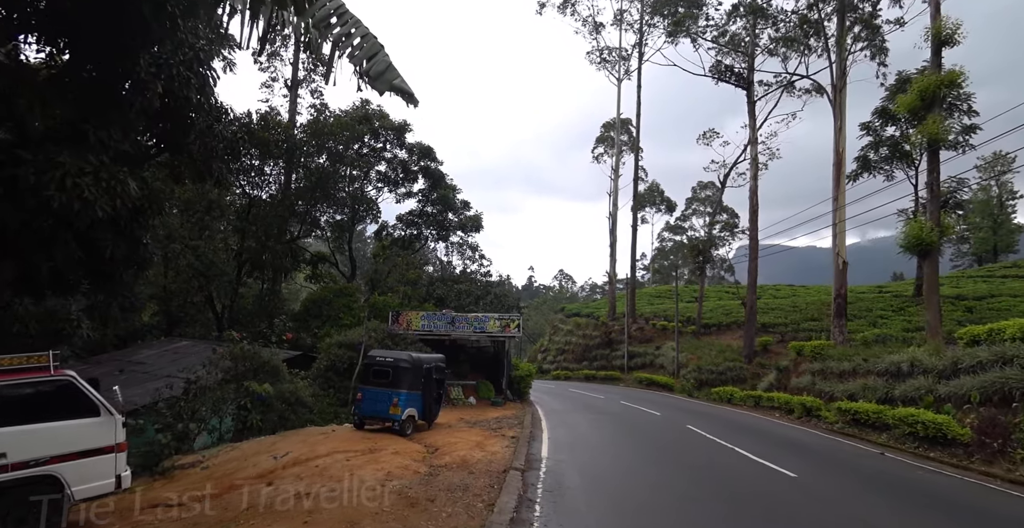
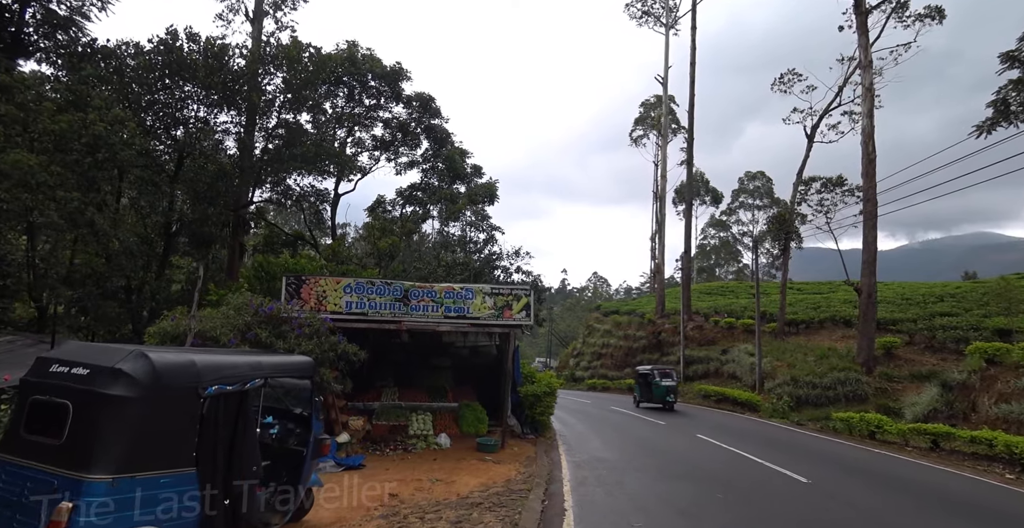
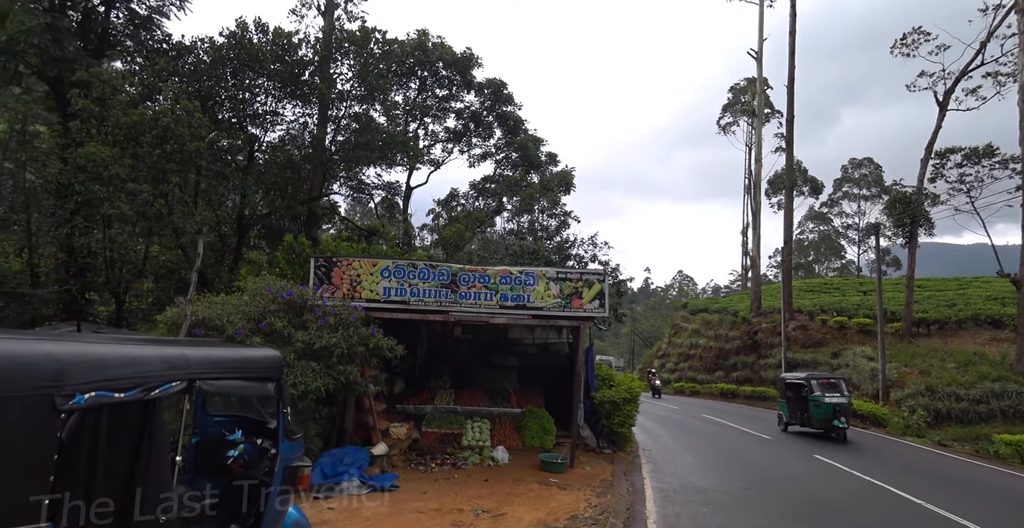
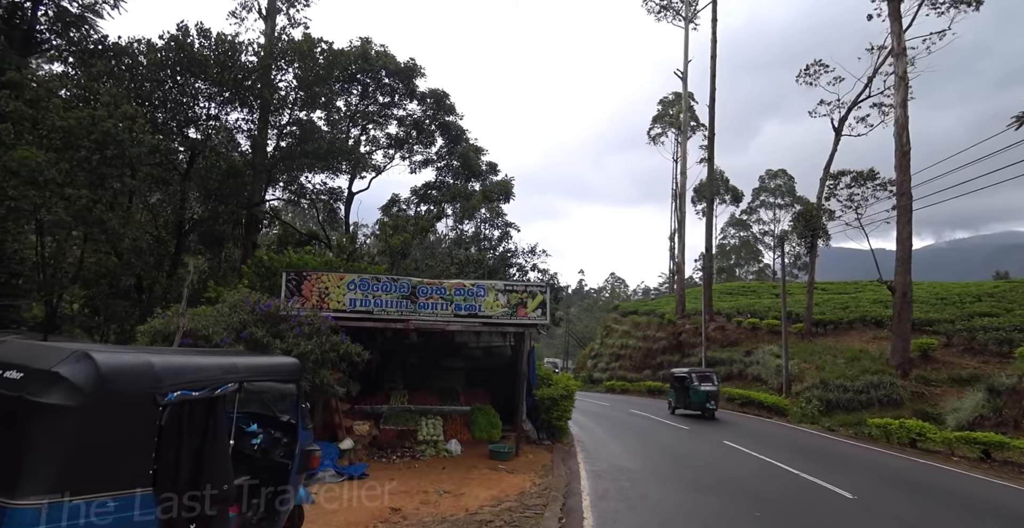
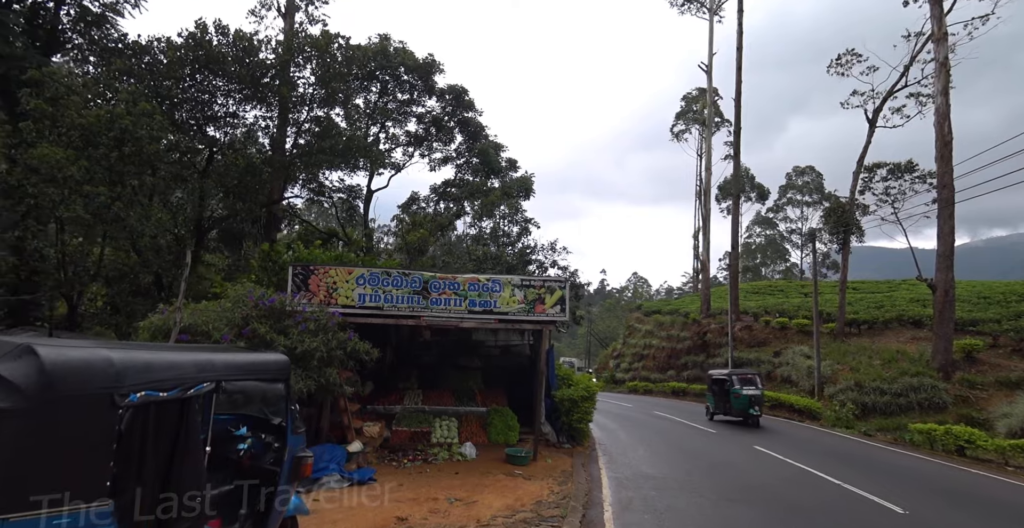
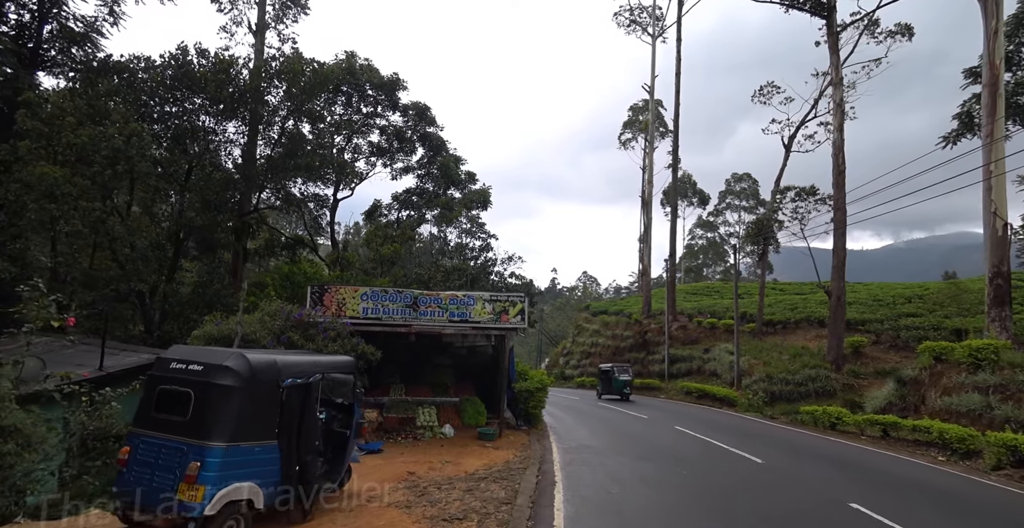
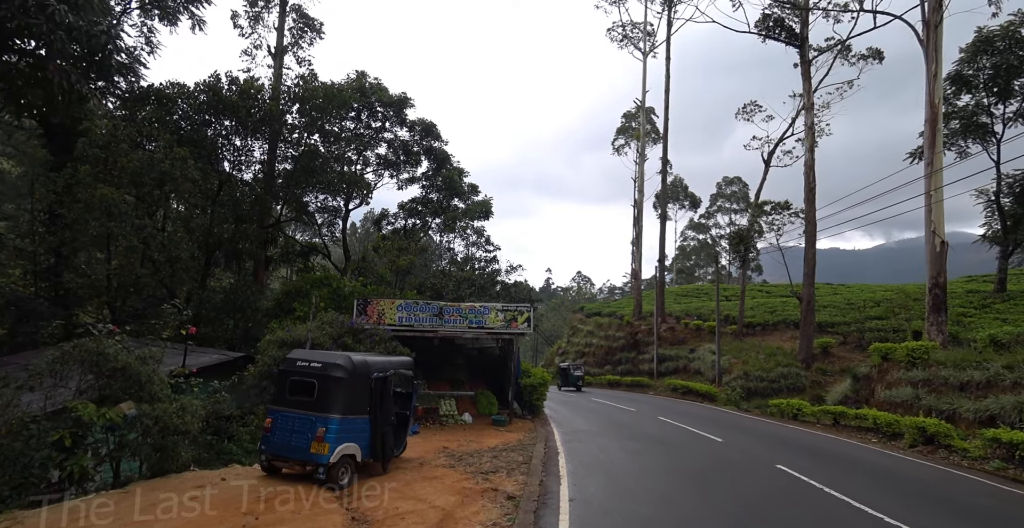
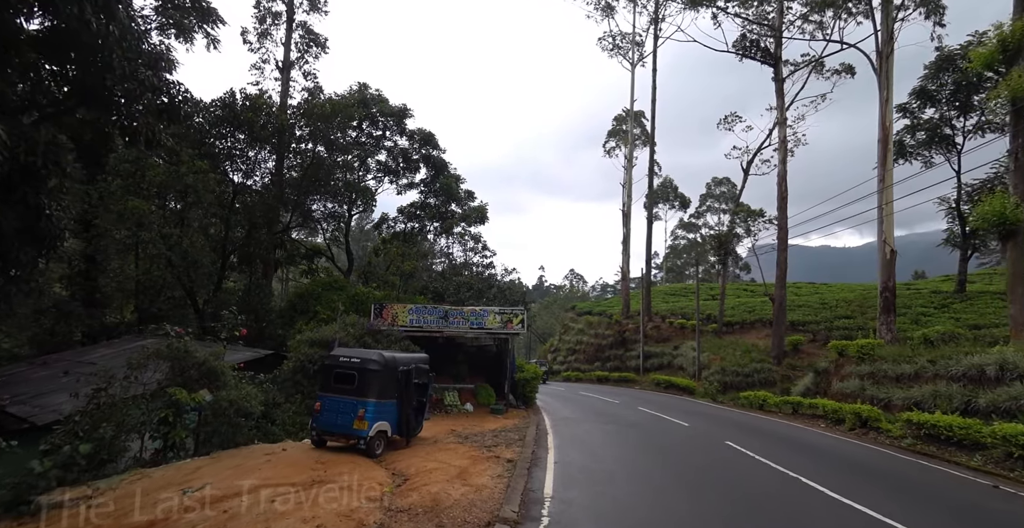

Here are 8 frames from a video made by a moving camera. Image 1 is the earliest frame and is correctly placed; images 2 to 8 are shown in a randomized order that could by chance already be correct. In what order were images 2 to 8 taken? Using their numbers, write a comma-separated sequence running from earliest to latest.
8, 7, 6, 2, 4, 5, 3
